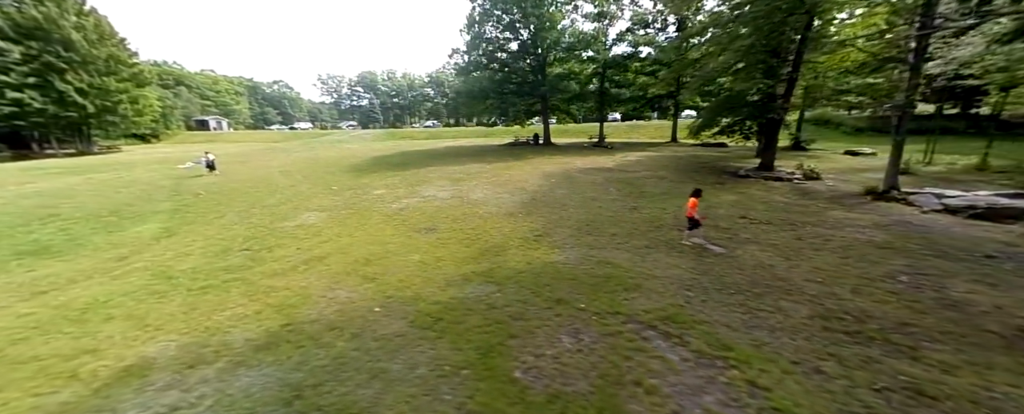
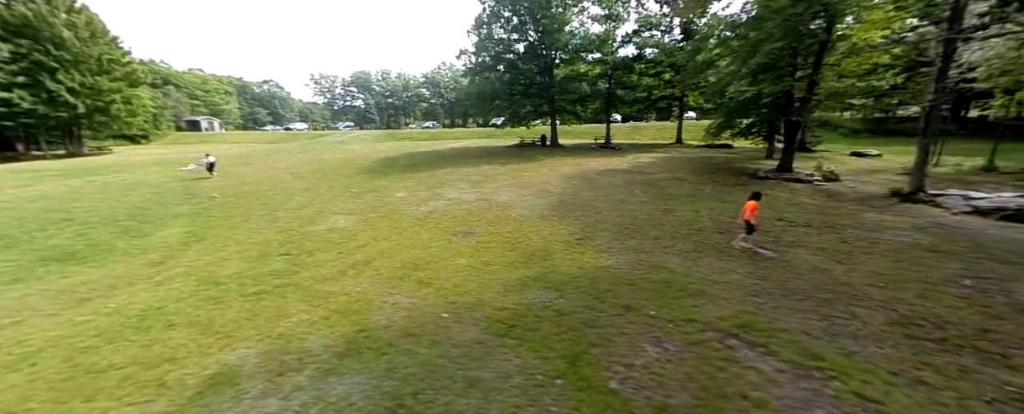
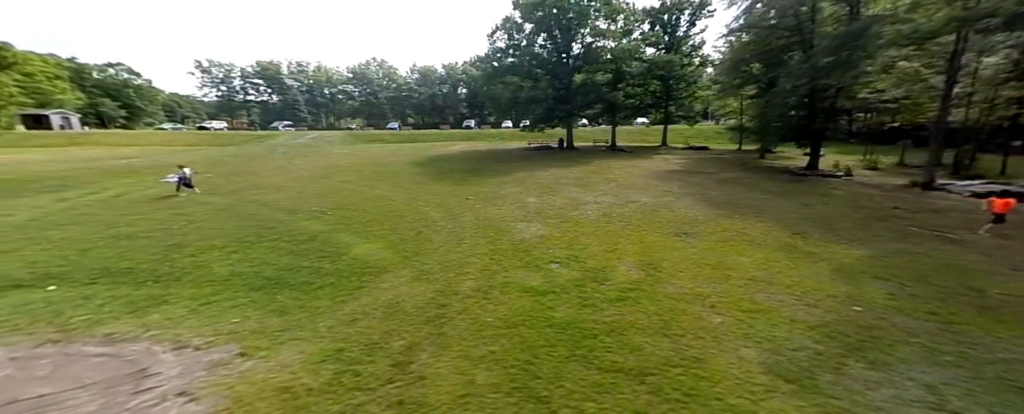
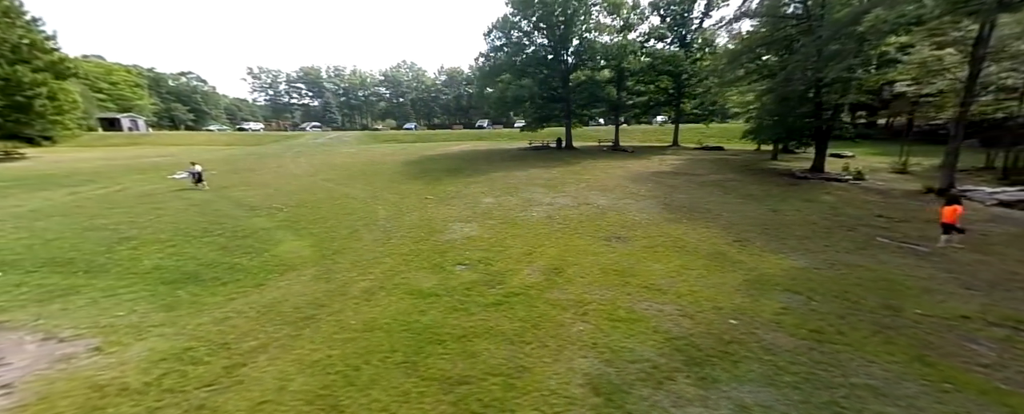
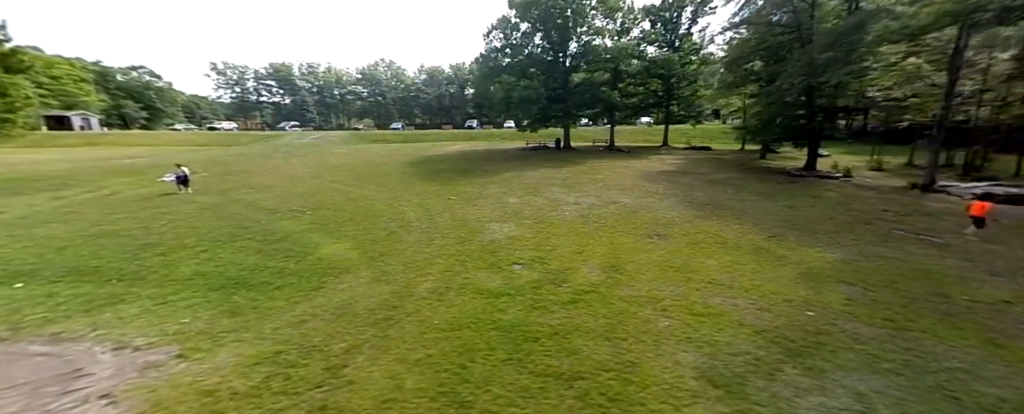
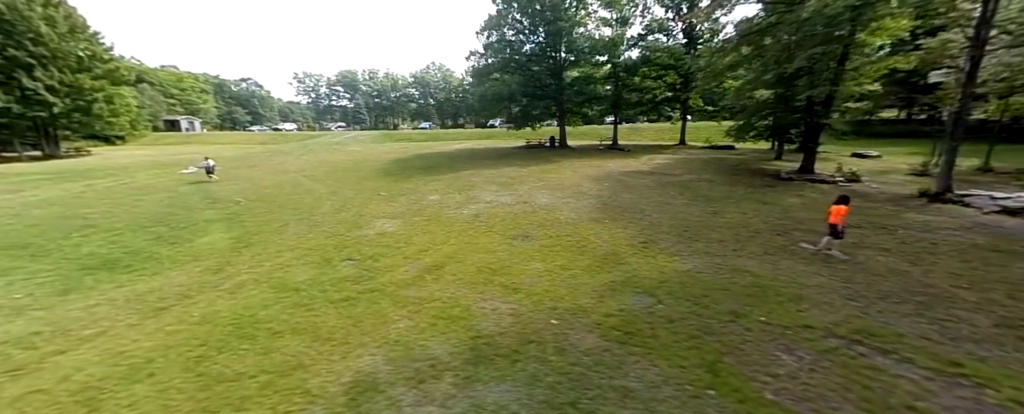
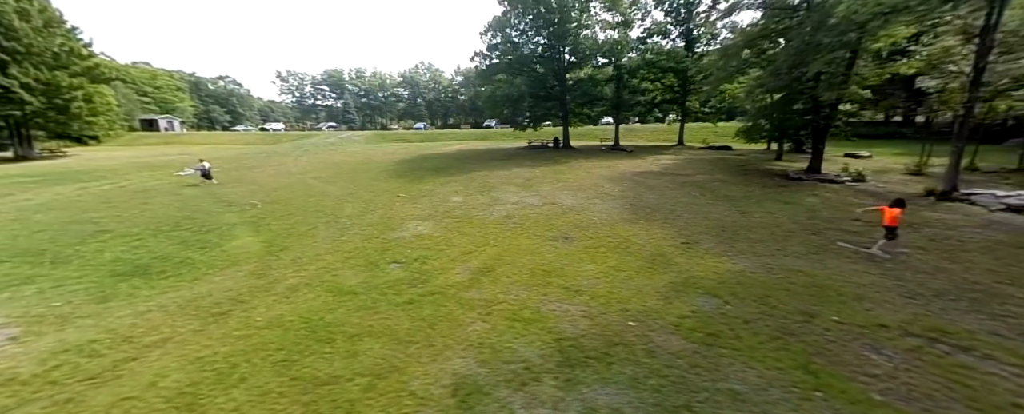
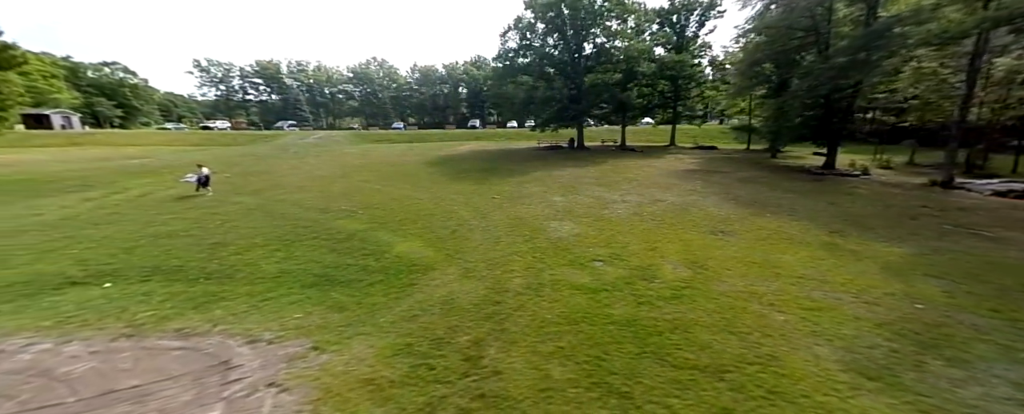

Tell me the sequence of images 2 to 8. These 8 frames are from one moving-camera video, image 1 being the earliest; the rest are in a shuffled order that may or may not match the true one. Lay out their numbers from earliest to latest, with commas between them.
2, 6, 7, 4, 5, 3, 8
